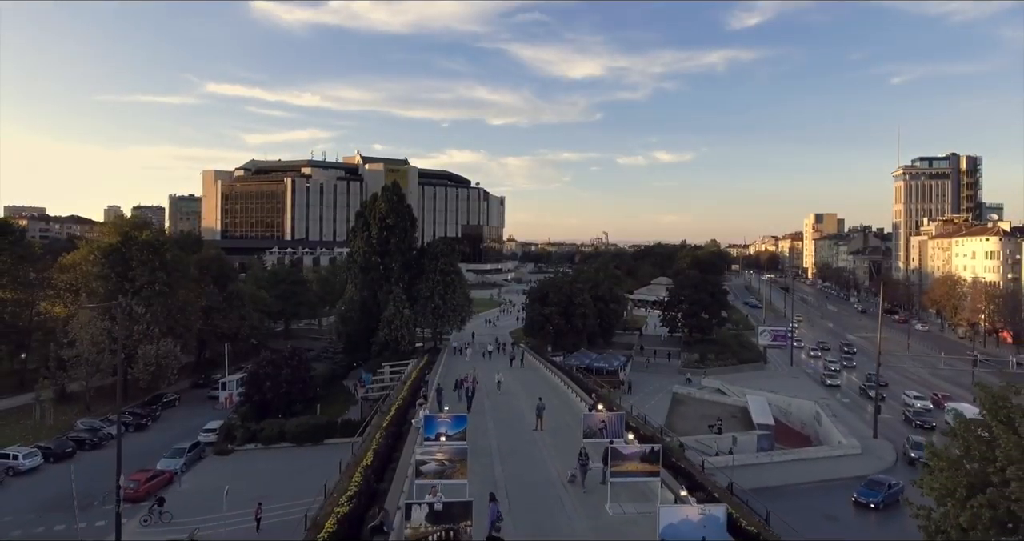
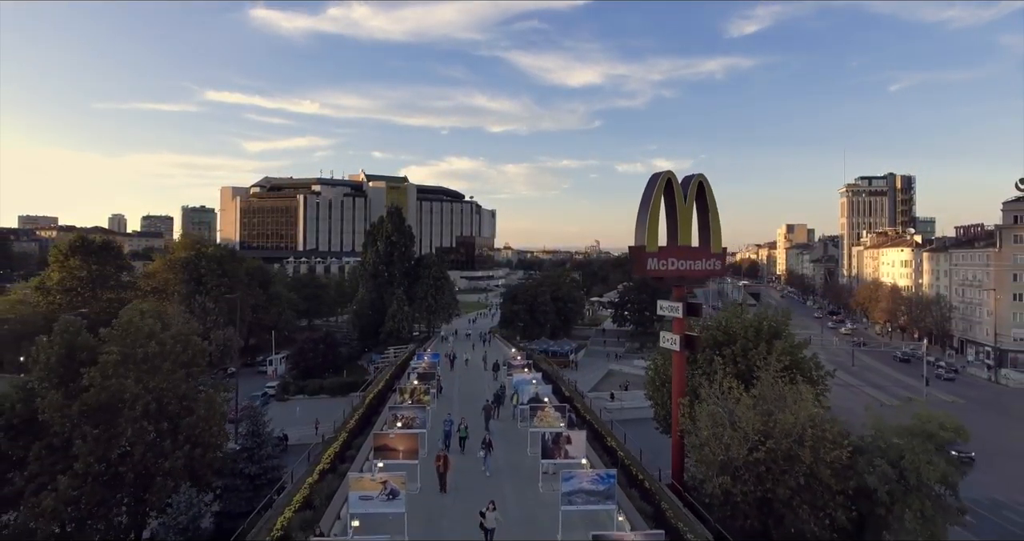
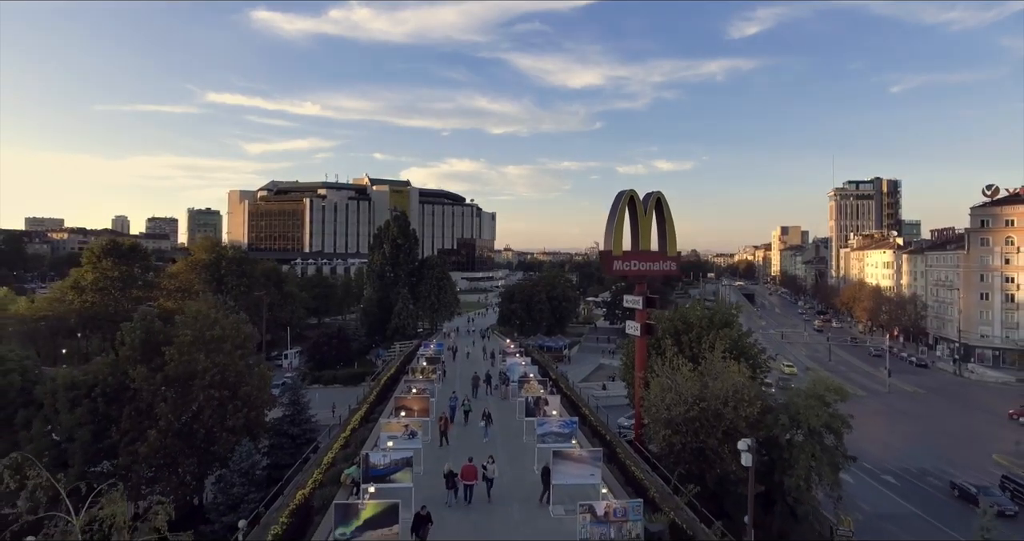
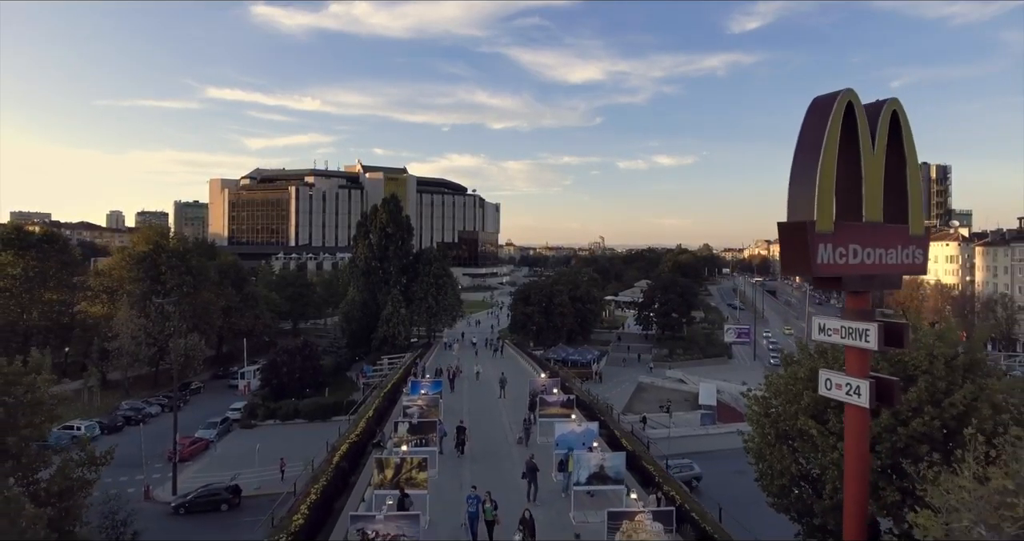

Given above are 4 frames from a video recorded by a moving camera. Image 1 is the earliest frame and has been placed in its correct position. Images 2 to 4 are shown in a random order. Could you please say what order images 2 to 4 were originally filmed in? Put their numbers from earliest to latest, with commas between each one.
4, 2, 3
